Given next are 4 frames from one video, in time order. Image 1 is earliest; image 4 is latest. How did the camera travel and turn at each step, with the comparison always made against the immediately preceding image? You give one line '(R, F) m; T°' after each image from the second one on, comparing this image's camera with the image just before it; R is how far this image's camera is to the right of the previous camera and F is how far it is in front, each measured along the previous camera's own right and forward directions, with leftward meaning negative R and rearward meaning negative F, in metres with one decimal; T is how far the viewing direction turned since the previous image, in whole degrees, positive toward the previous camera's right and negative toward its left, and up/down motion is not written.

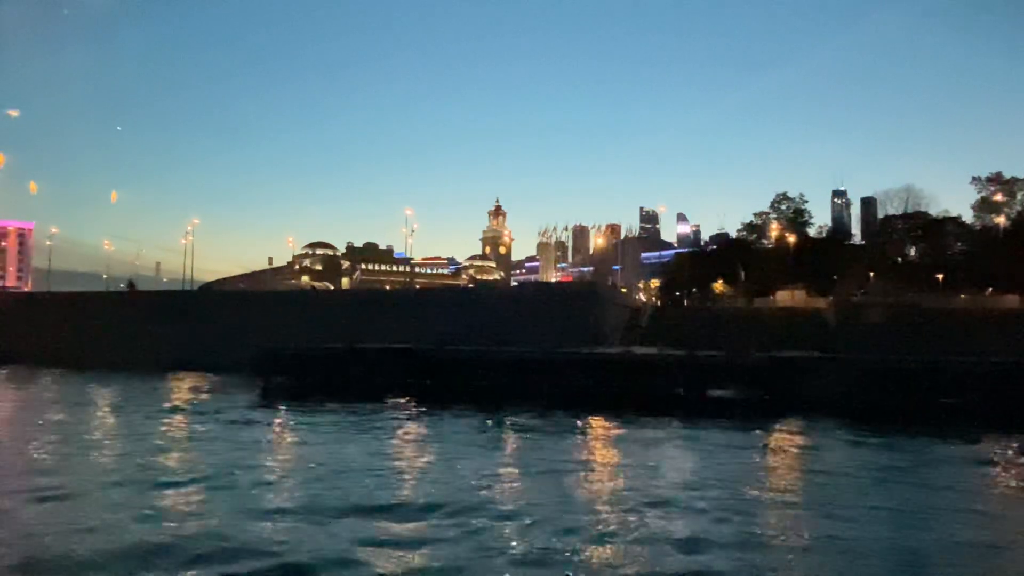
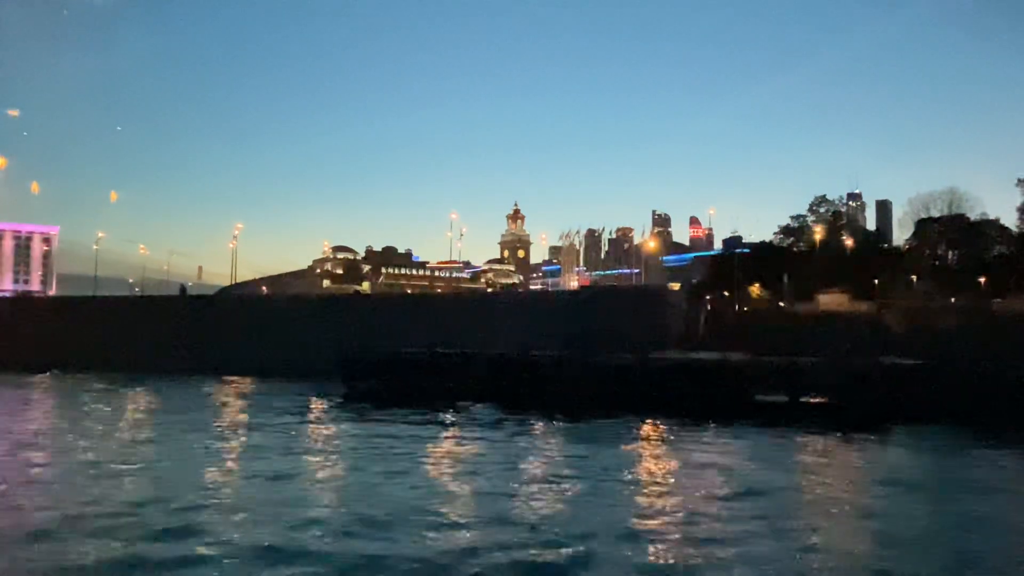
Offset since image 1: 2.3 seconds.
(+3.6, +1.6) m; -1°
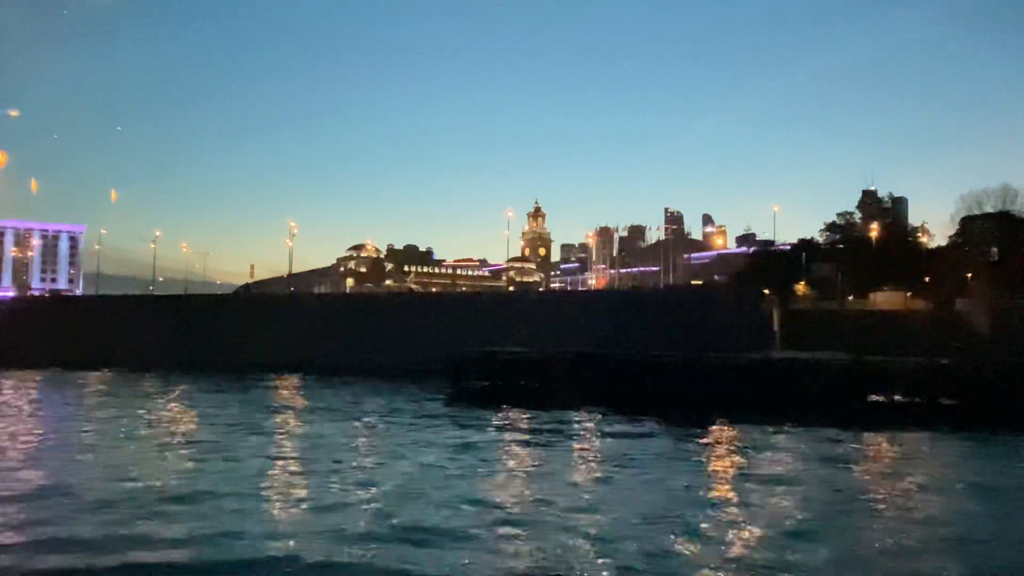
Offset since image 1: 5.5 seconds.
(+7.4, +1.5) m; -1°
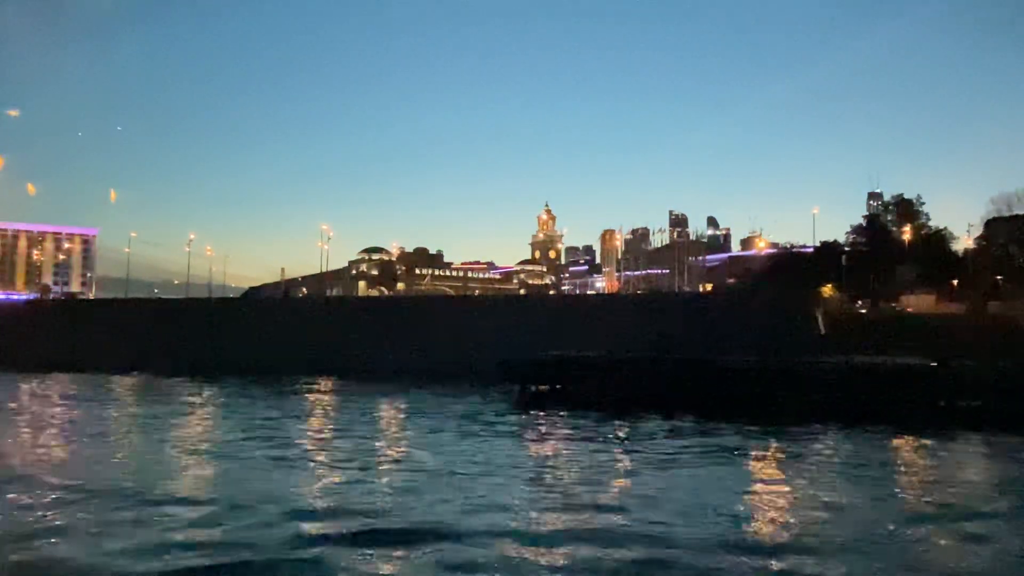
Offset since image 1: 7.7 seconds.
(+2.8, +2.2) m; 0°
